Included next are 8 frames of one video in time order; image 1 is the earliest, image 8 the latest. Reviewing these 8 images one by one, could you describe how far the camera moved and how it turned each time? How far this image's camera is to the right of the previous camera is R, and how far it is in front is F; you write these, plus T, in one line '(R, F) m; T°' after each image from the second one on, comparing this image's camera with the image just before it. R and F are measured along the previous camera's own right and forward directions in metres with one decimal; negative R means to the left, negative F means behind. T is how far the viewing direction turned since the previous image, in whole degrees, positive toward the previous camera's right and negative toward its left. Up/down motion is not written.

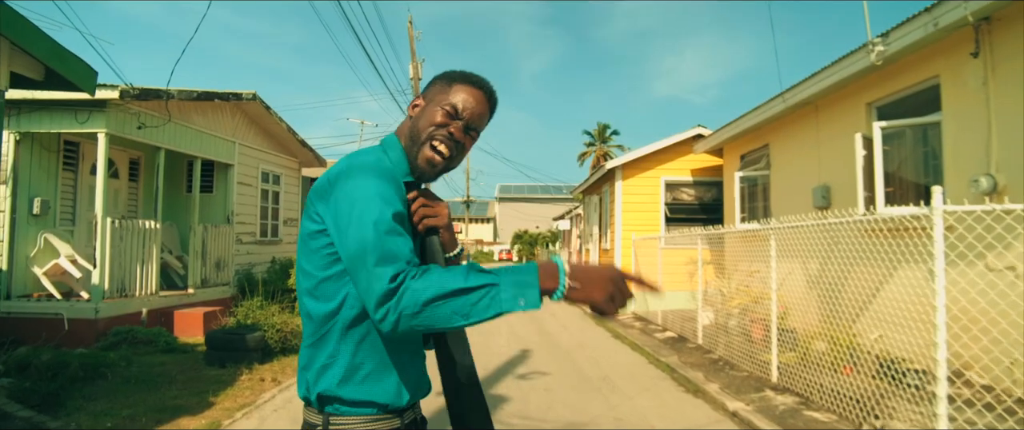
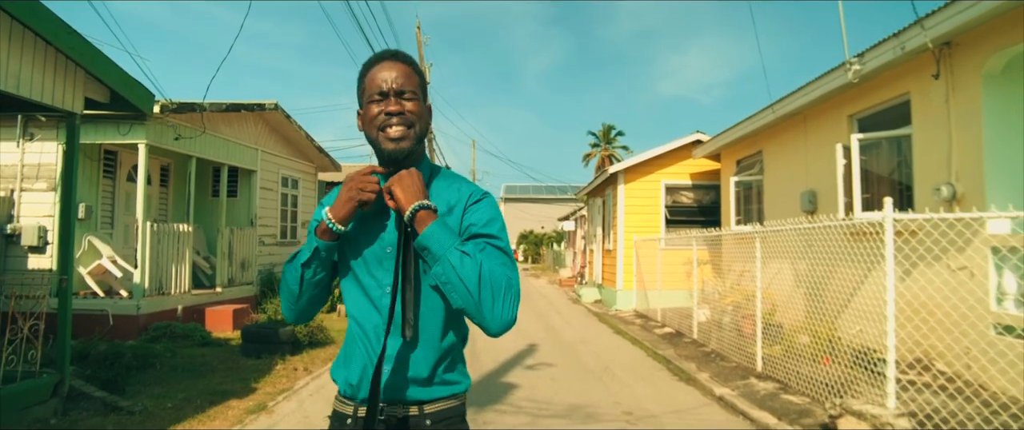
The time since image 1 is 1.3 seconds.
(0.0, -0.7) m; 0°
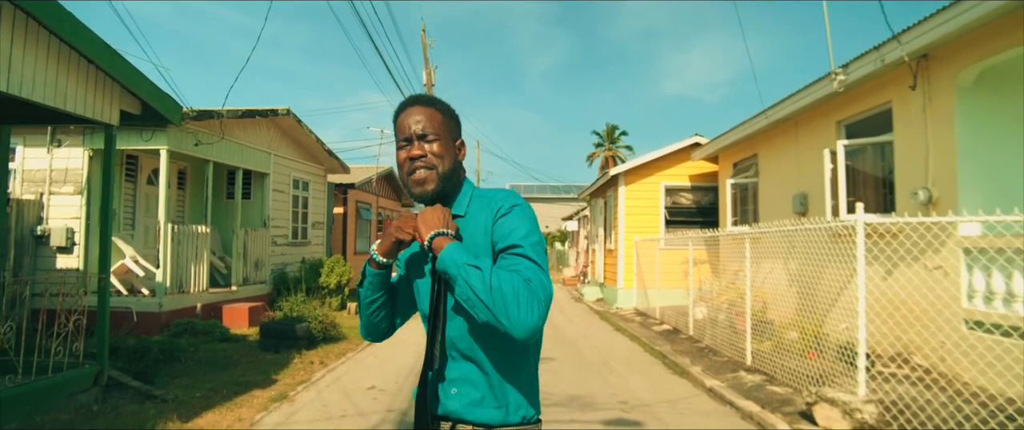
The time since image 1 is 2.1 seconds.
(0.0, -0.5) m; 0°
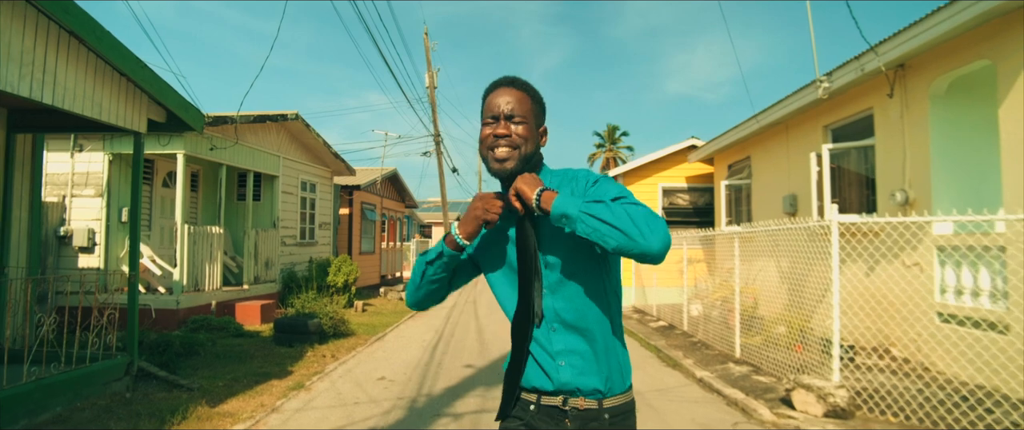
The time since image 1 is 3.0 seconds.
(0.0, -0.5) m; 0°
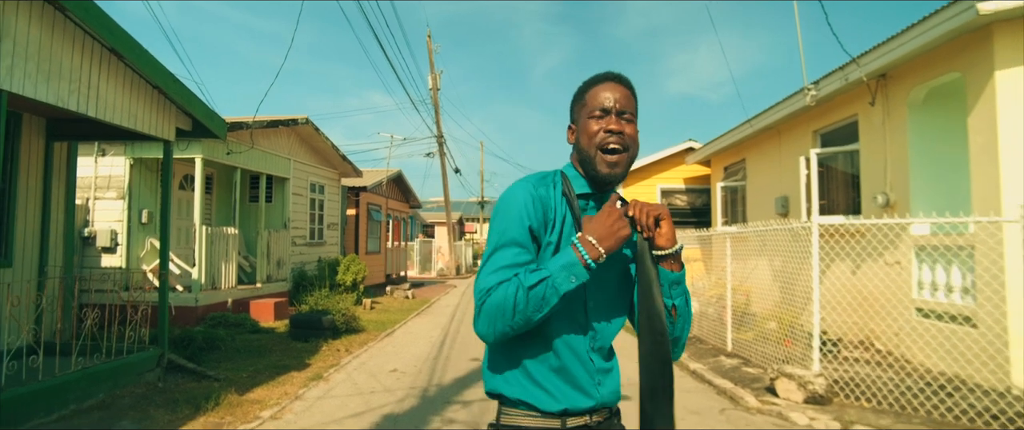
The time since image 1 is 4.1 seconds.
(0.0, -0.5) m; 0°
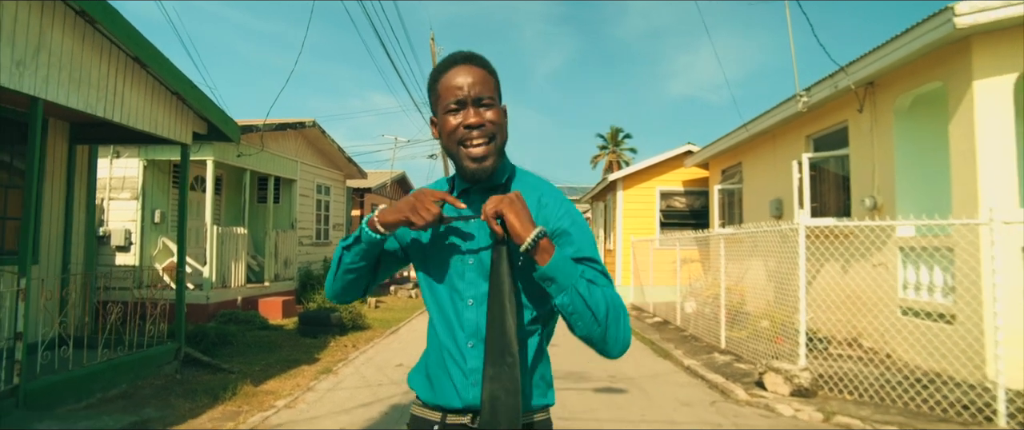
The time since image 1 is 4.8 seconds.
(0.0, -0.3) m; 0°
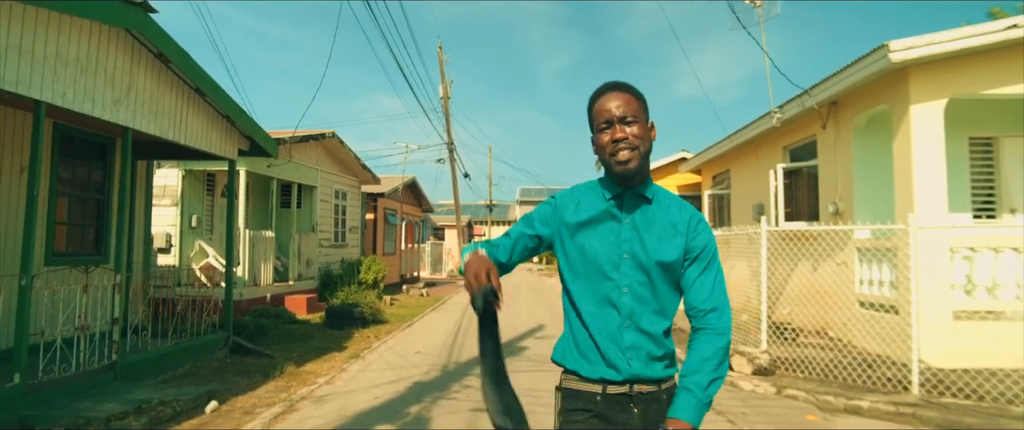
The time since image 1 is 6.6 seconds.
(0.0, -1.1) m; 0°
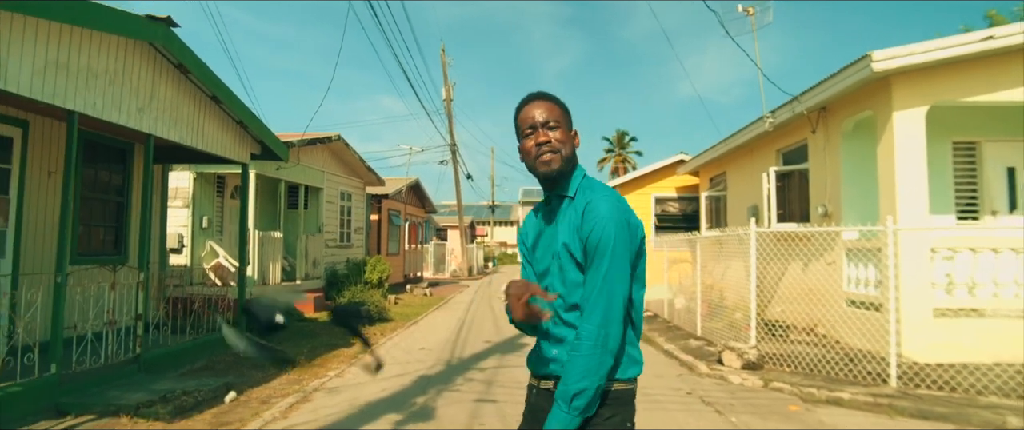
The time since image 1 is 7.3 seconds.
(0.0, -0.4) m; 0°
